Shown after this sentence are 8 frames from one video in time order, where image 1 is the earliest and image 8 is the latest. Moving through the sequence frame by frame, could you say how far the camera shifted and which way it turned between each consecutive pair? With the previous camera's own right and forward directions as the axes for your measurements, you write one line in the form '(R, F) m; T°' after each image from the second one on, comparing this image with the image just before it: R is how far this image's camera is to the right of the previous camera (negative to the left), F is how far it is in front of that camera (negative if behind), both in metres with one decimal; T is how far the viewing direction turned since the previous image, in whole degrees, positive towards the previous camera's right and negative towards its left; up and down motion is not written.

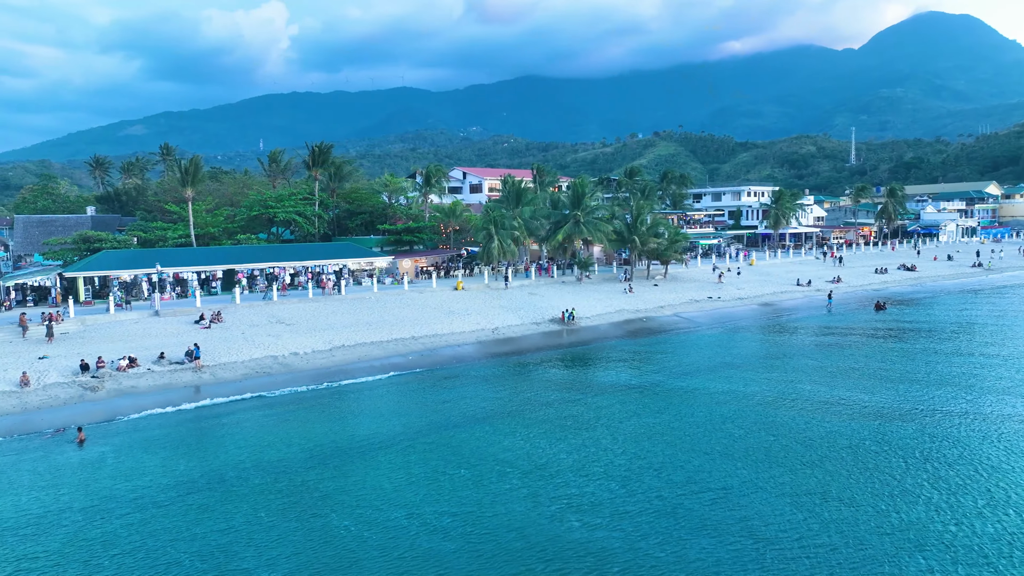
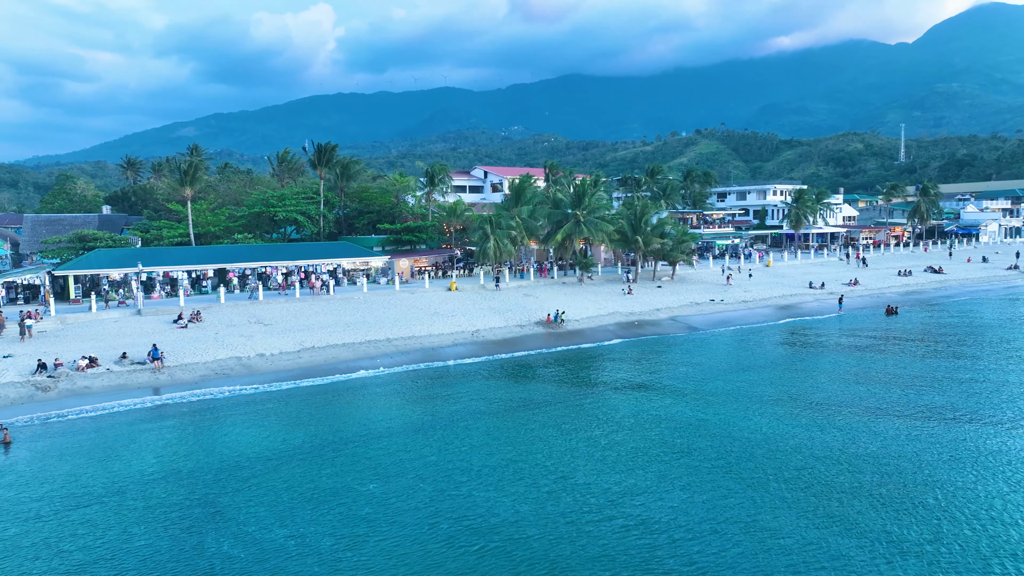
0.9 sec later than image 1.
(+3.1, +1.3) m; -3°
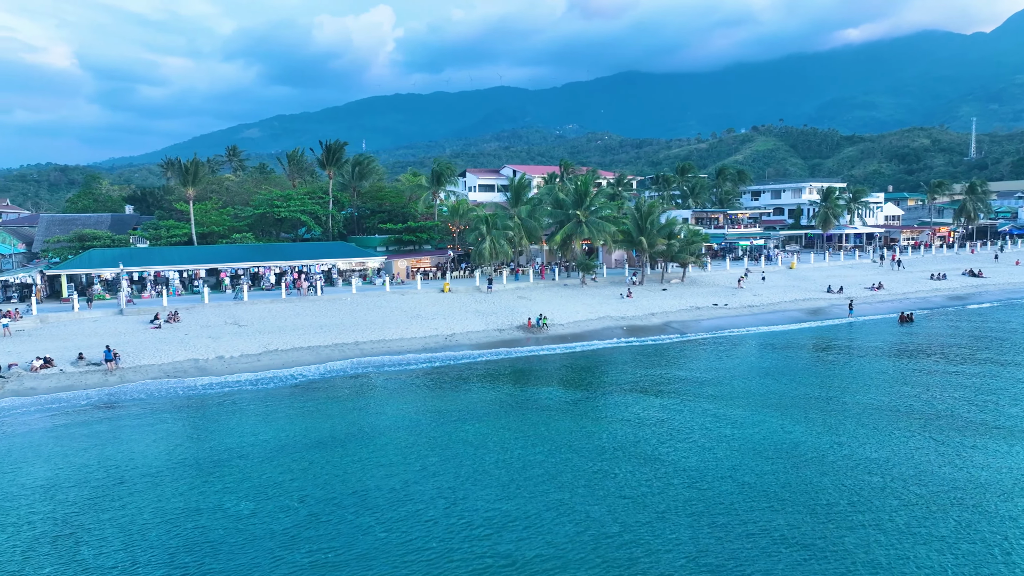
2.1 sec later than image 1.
(+3.9, +1.6) m; -4°
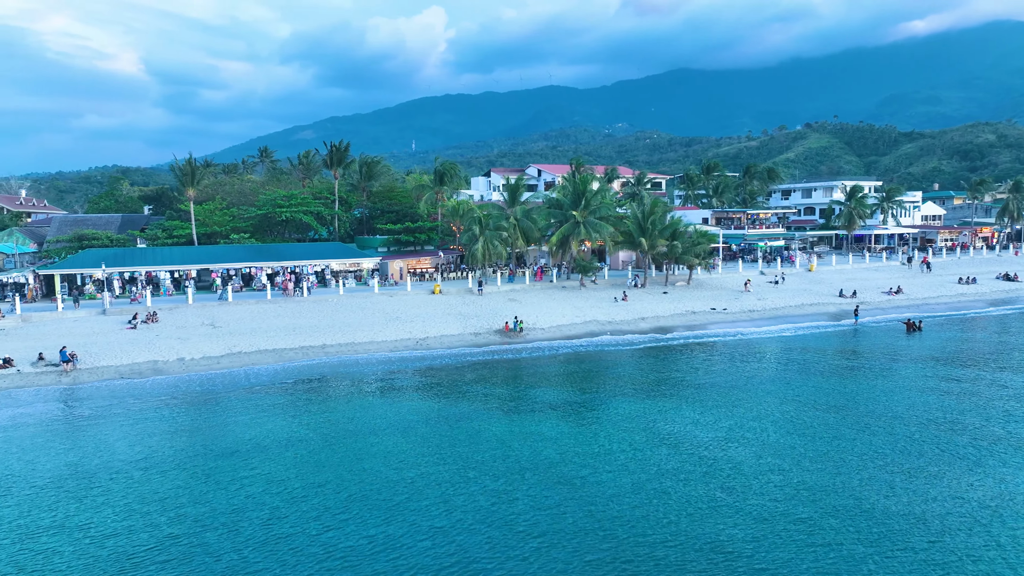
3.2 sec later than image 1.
(+3.7, +1.4) m; -4°
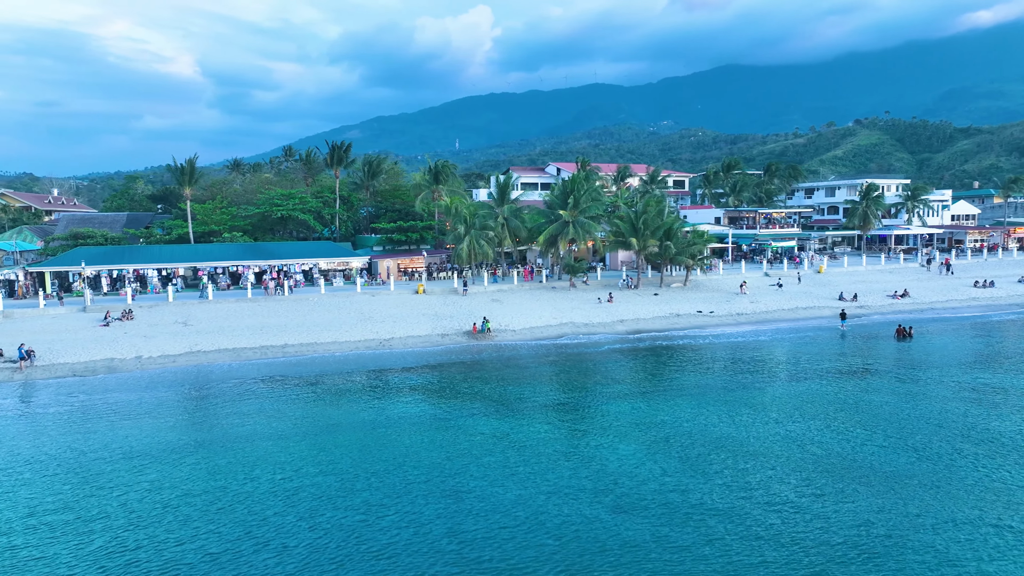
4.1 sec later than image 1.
(+3.8, +0.9) m; -3°
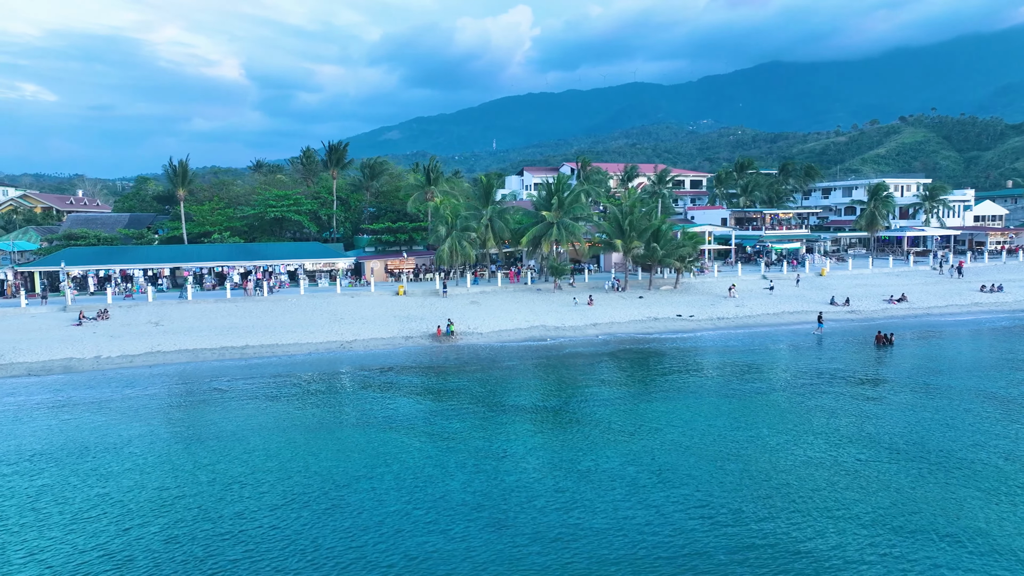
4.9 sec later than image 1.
(+3.6, +0.7) m; -3°
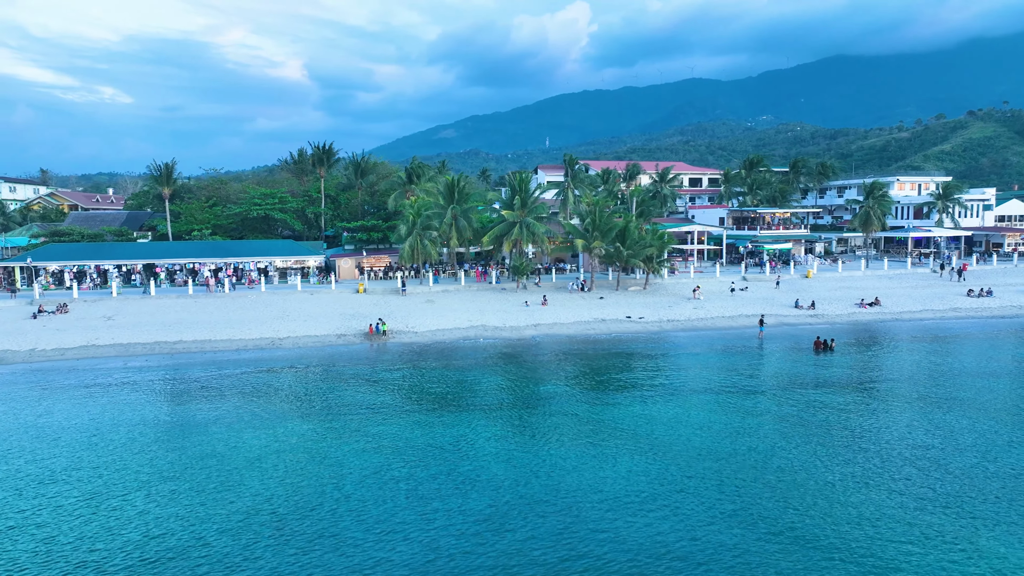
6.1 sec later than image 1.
(+6.0, +0.6) m; -4°
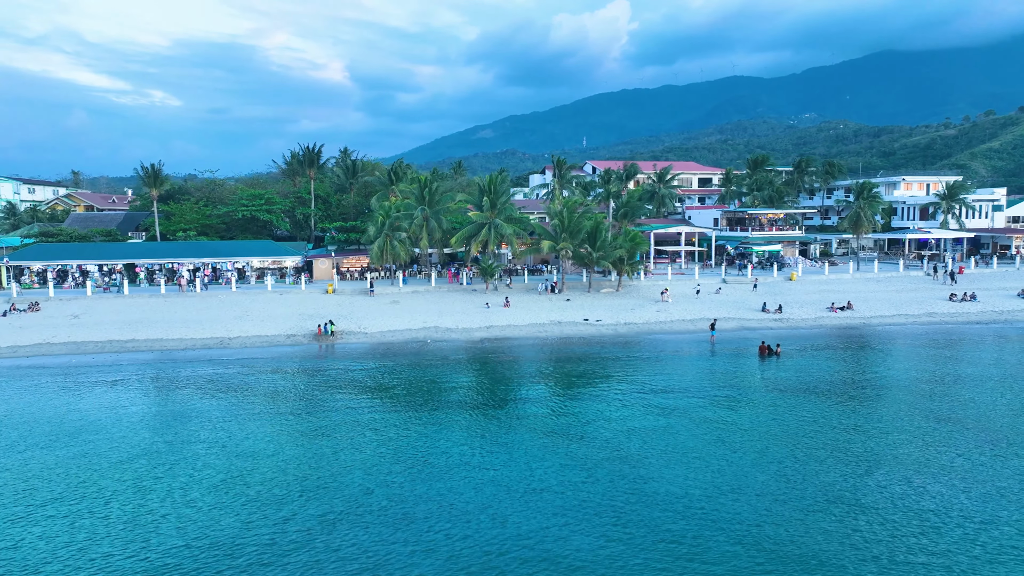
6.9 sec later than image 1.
(+4.5, +0.4) m; -3°
